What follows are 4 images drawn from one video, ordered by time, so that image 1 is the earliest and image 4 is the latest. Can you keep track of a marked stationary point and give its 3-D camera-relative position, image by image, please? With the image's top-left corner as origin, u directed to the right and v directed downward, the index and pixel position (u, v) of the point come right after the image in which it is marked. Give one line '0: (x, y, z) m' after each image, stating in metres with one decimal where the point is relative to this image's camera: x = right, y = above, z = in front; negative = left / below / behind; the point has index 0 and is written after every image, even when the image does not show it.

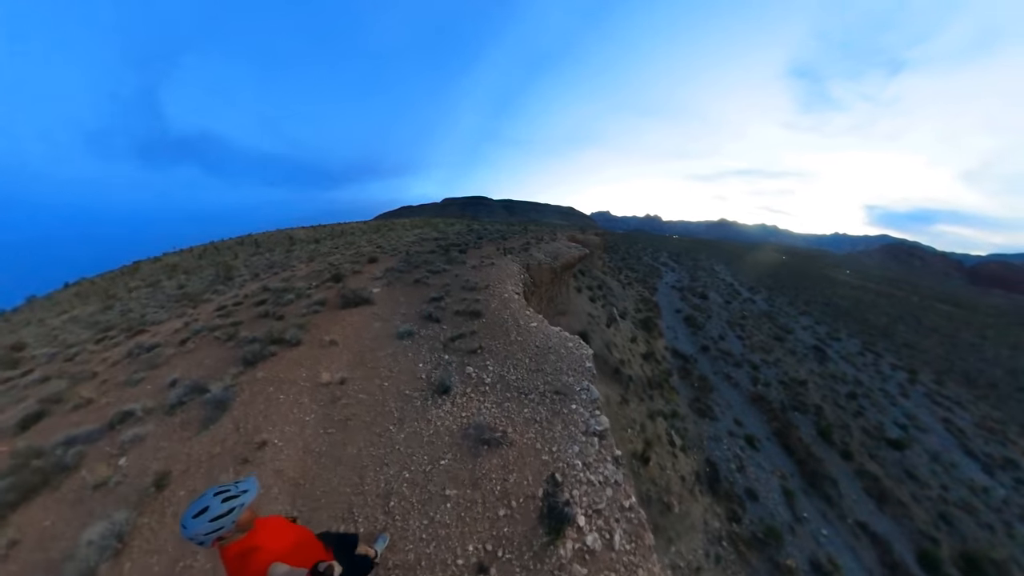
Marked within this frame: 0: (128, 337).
0: (-10.5, -1.4, +11.0) m
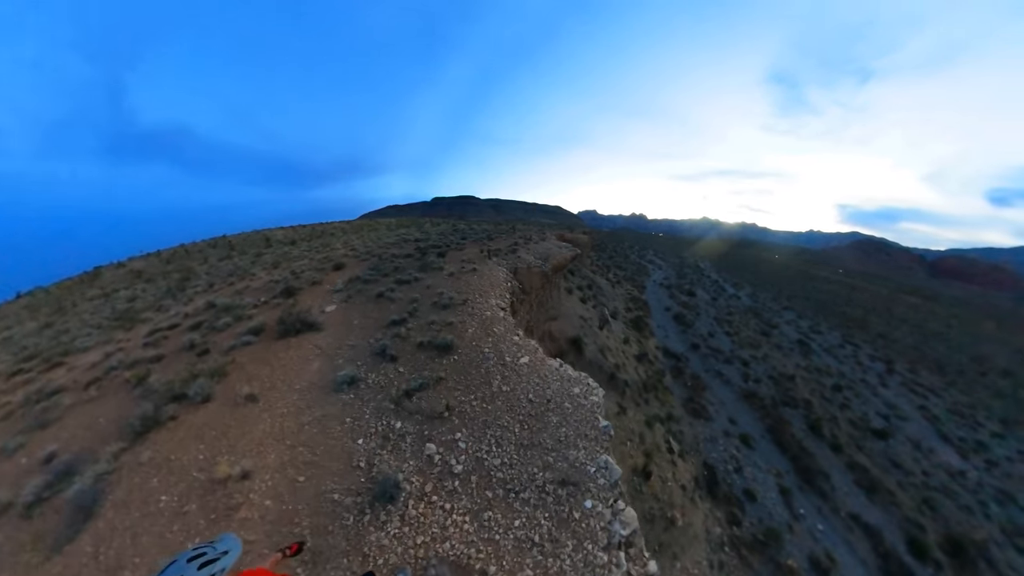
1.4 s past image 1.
0: (-10.7, -1.8, +9.2) m
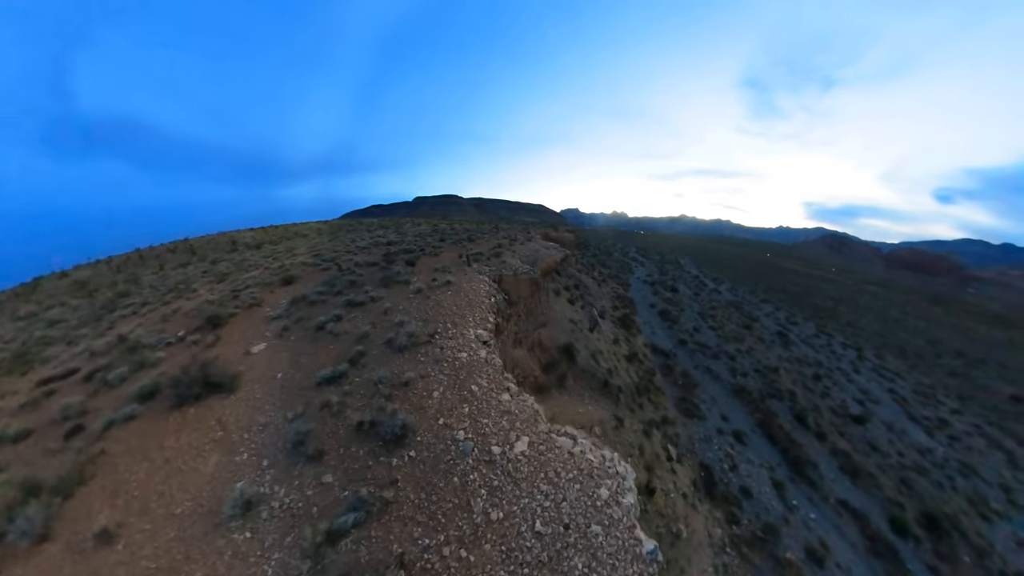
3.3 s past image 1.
0: (-10.9, -2.4, +7.2) m
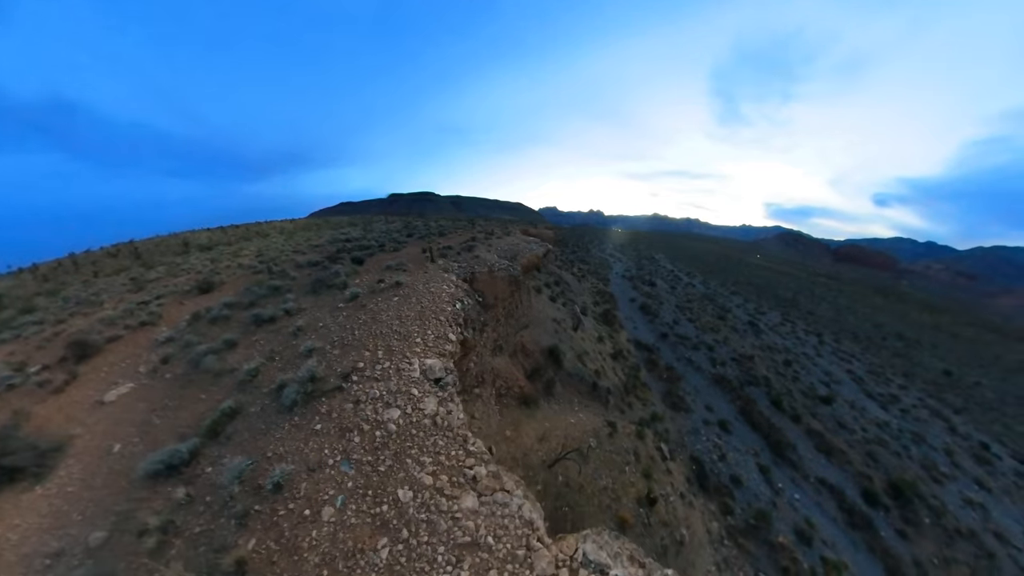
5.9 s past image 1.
0: (-11.2, -1.5, +6.9) m
